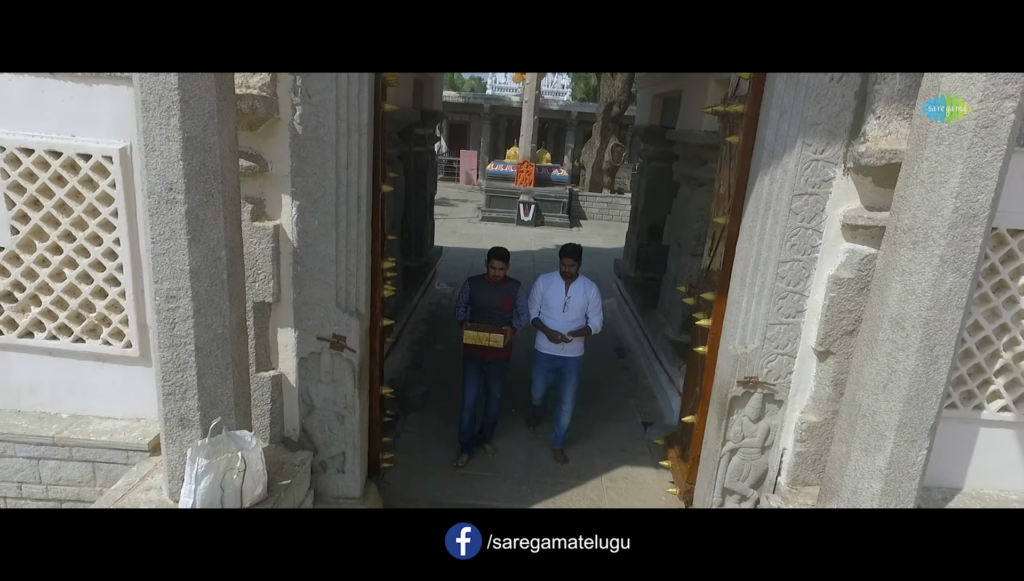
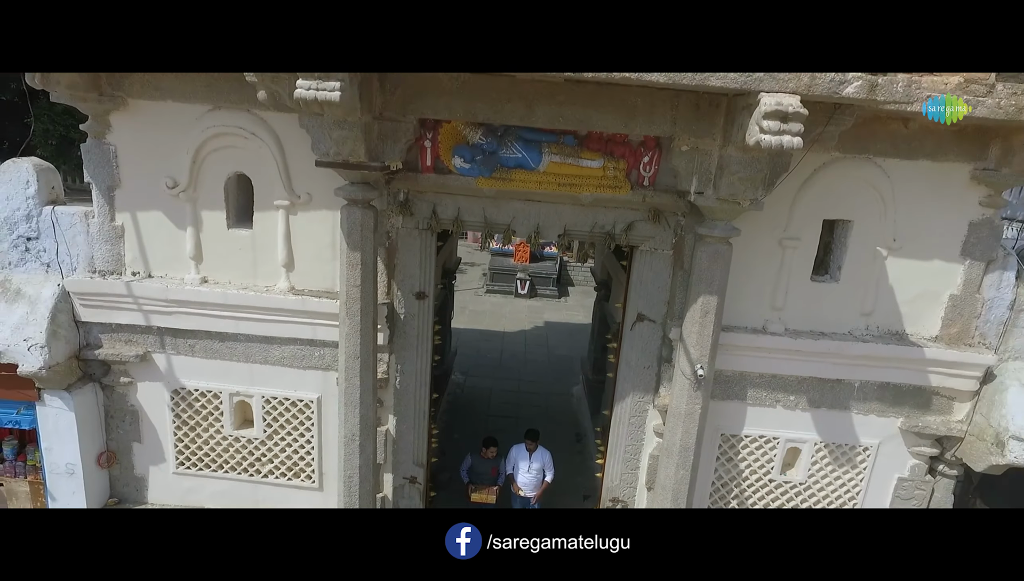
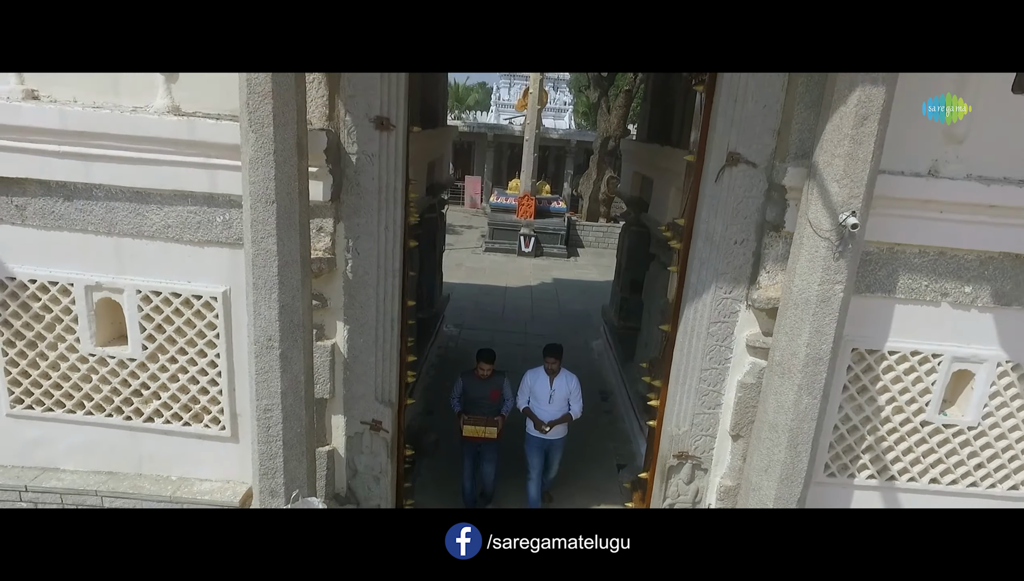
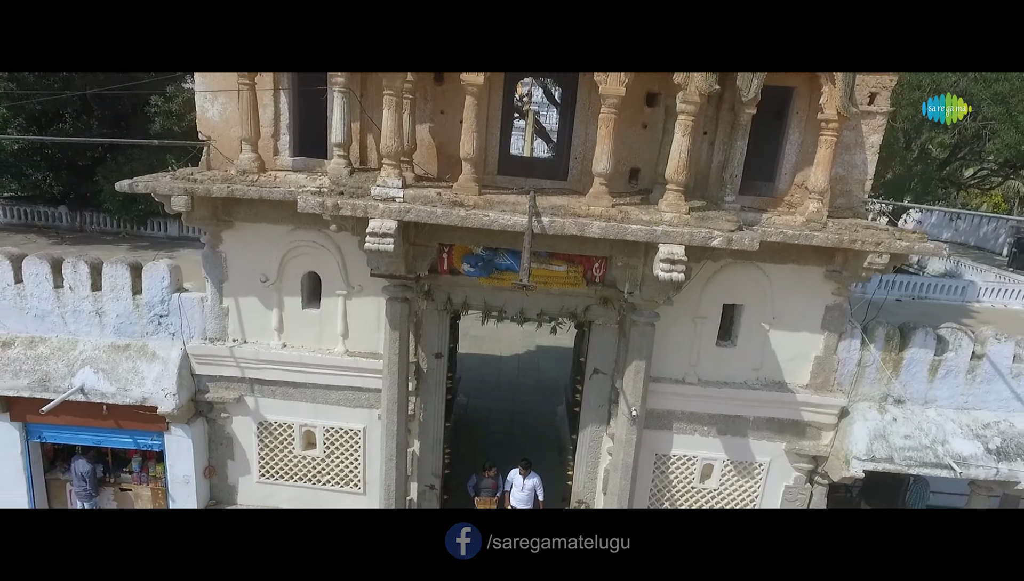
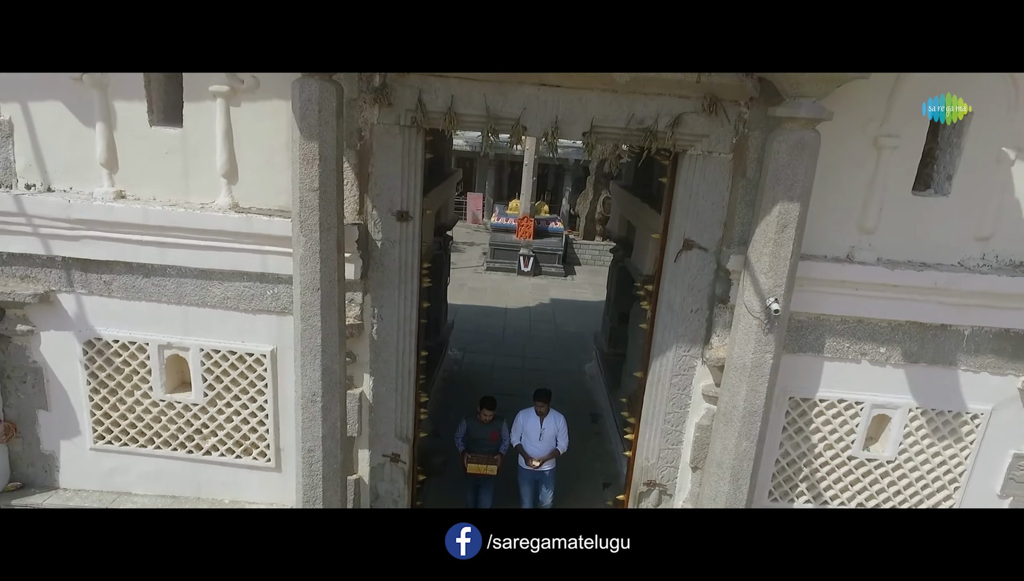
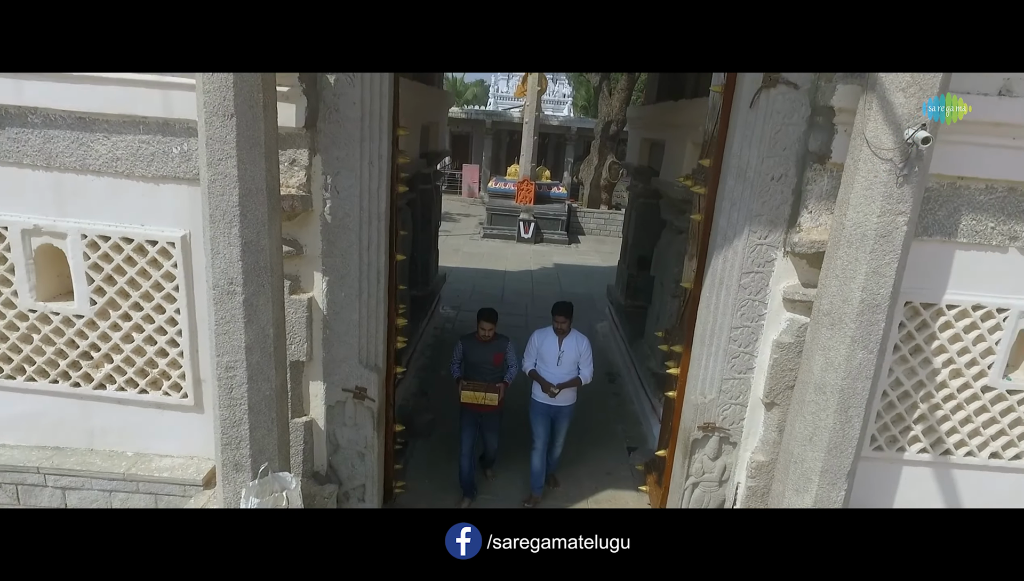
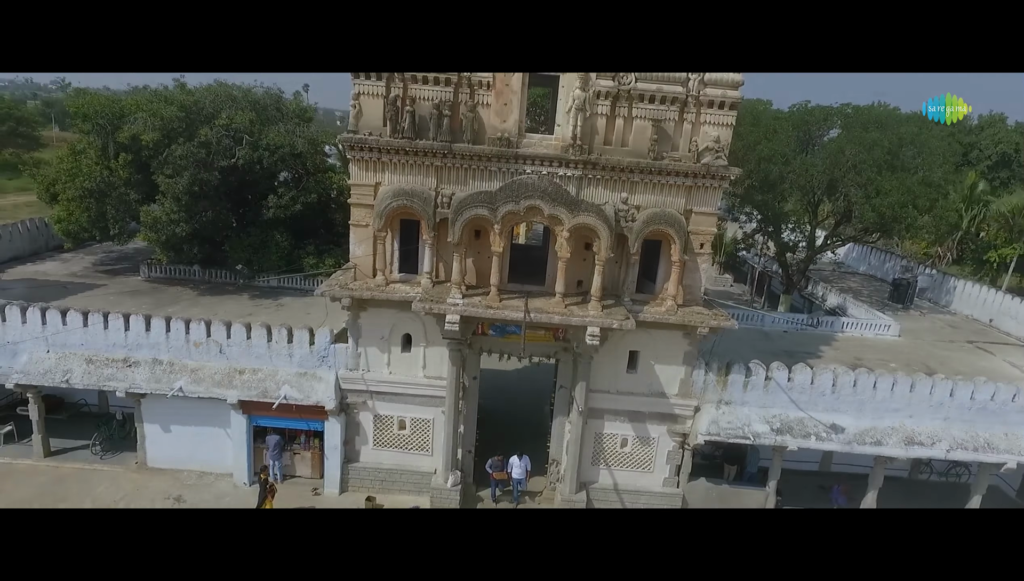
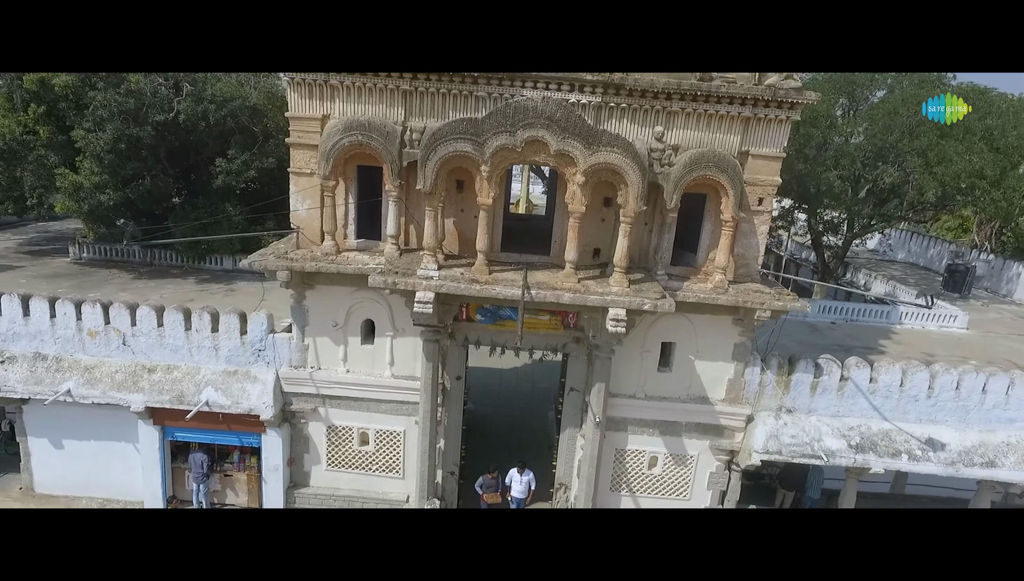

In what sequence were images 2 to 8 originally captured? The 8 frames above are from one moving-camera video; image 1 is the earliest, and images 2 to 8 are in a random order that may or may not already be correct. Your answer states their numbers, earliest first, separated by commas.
6, 3, 5, 2, 4, 8, 7
